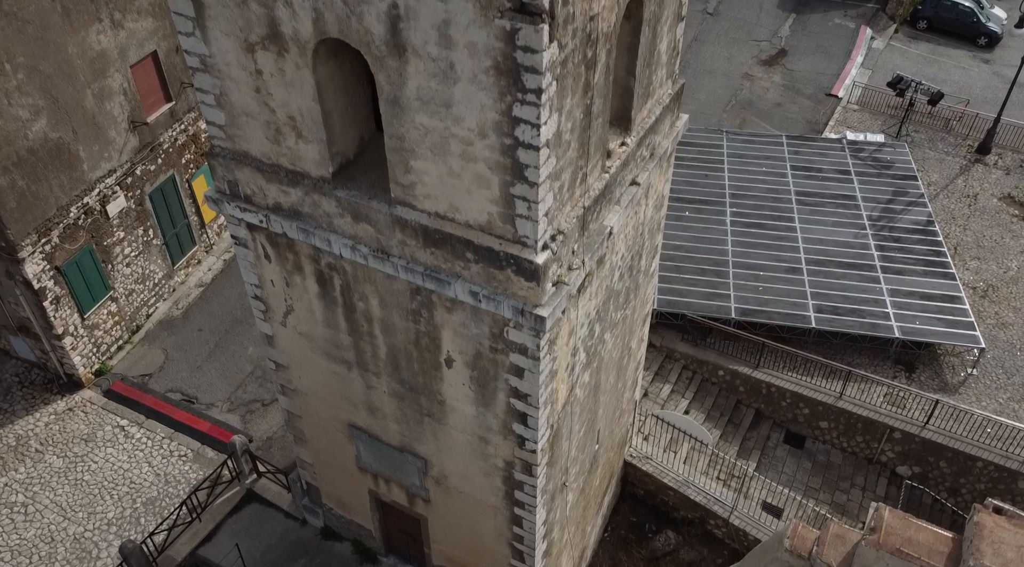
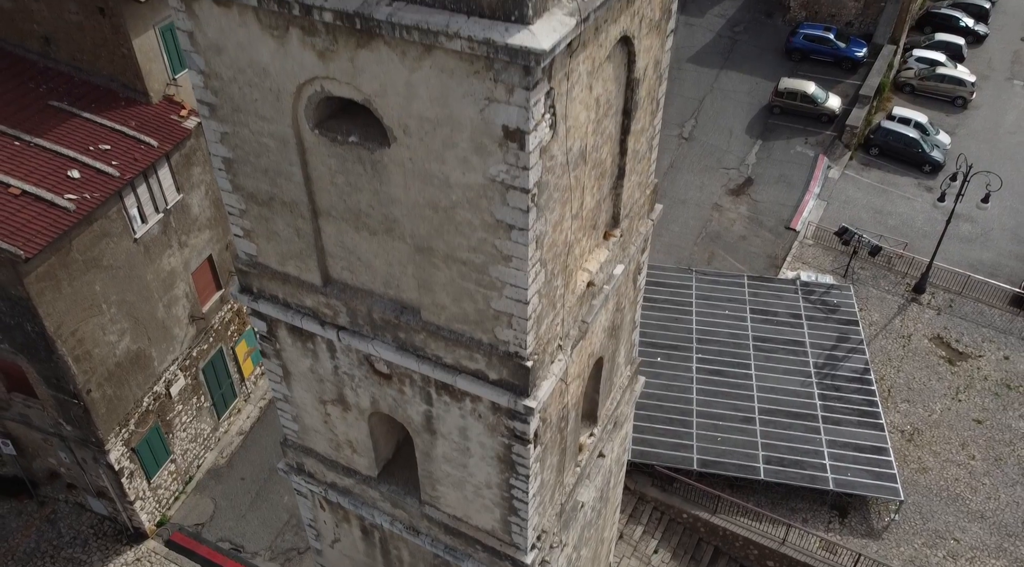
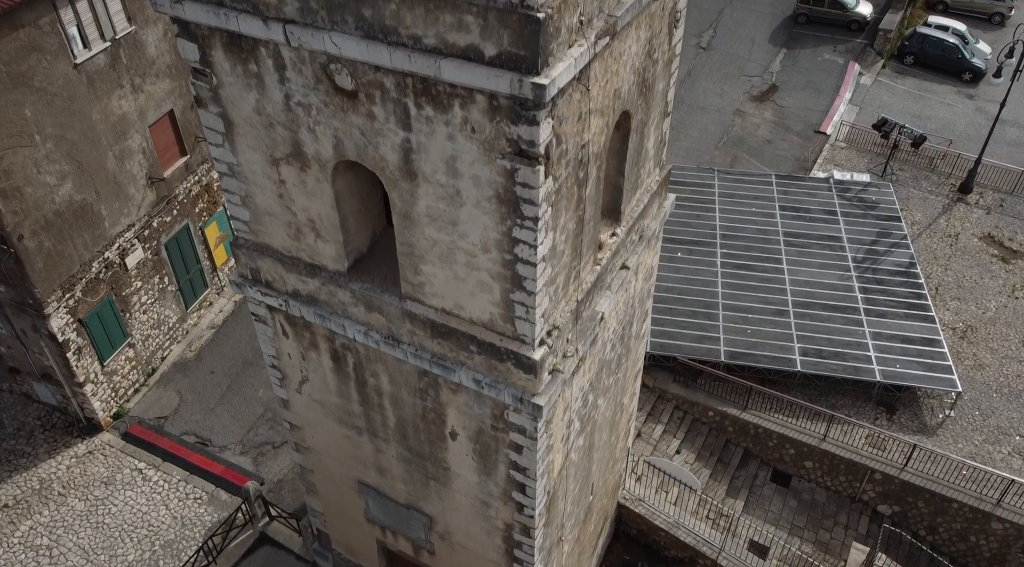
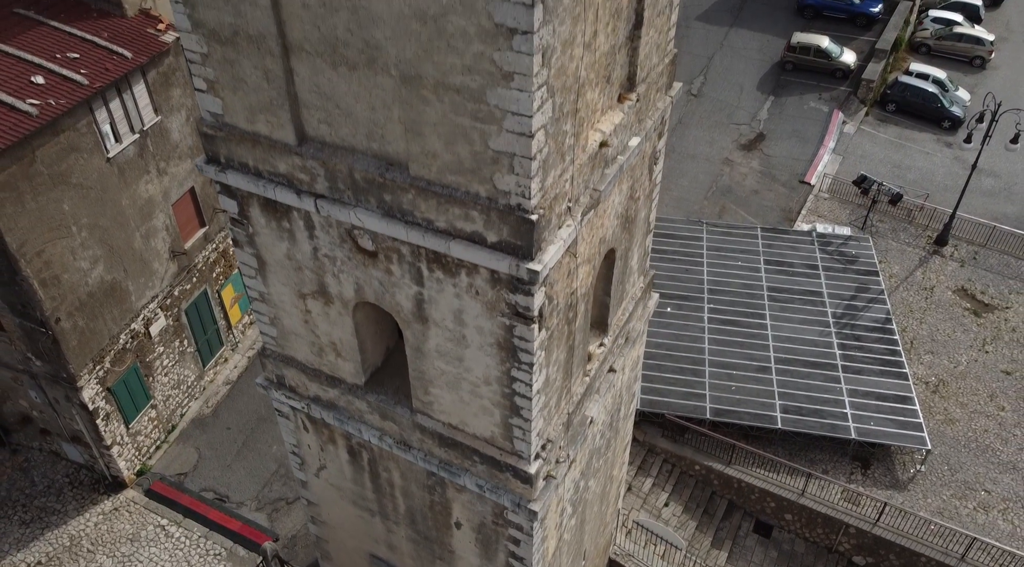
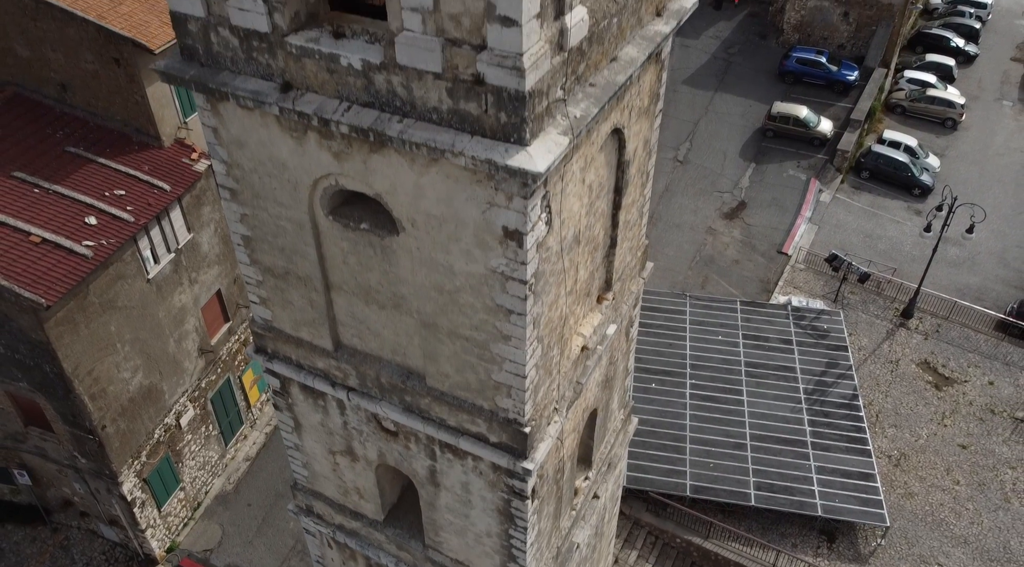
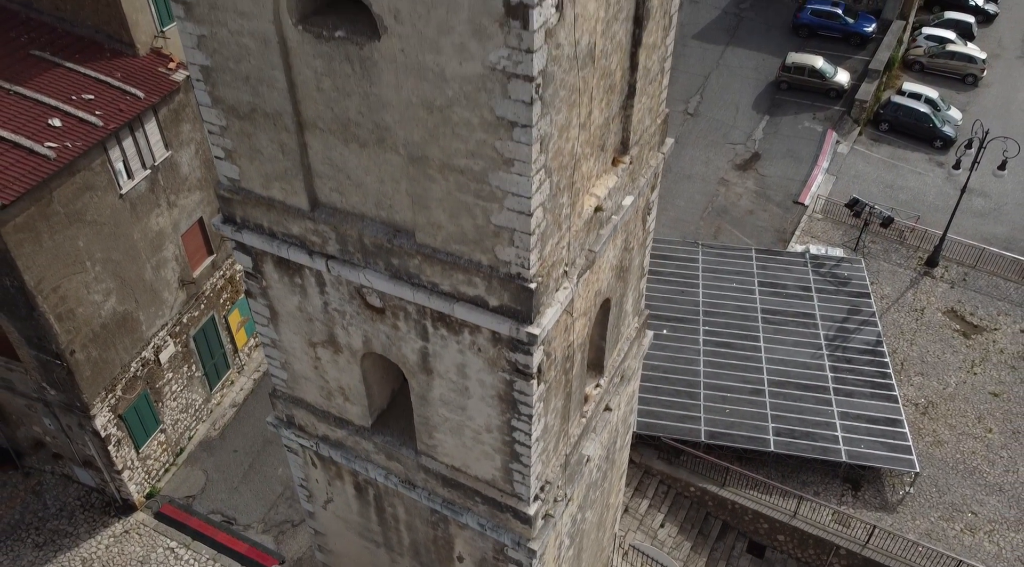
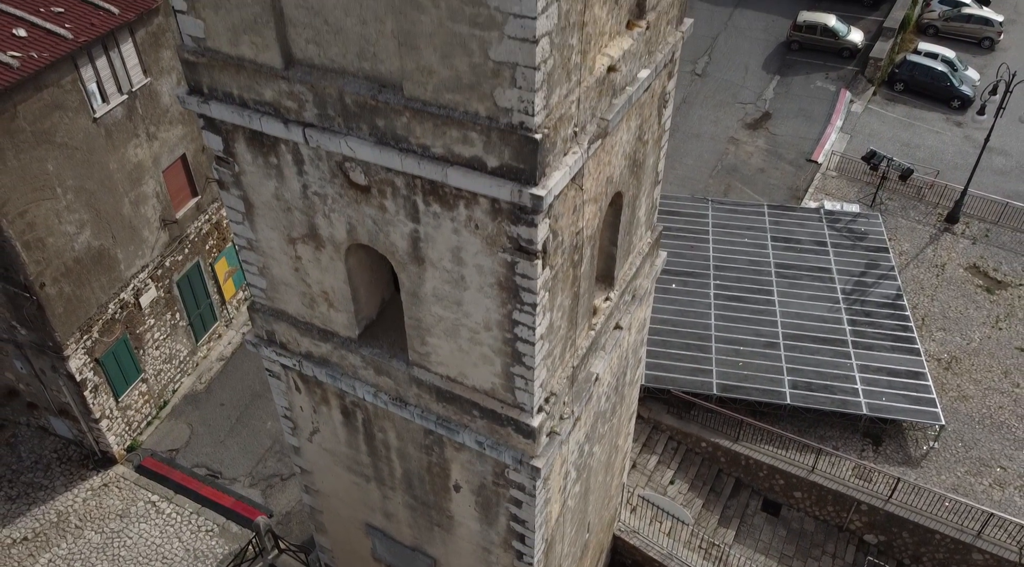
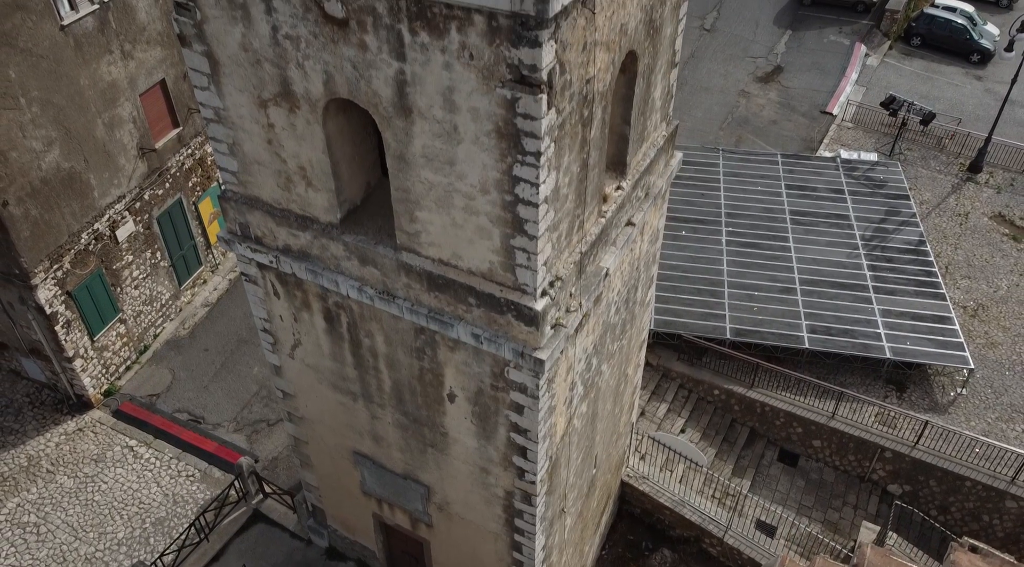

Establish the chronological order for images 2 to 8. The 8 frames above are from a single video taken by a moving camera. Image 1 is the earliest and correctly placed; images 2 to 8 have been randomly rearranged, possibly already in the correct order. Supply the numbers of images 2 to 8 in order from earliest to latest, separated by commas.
8, 3, 7, 4, 6, 2, 5
